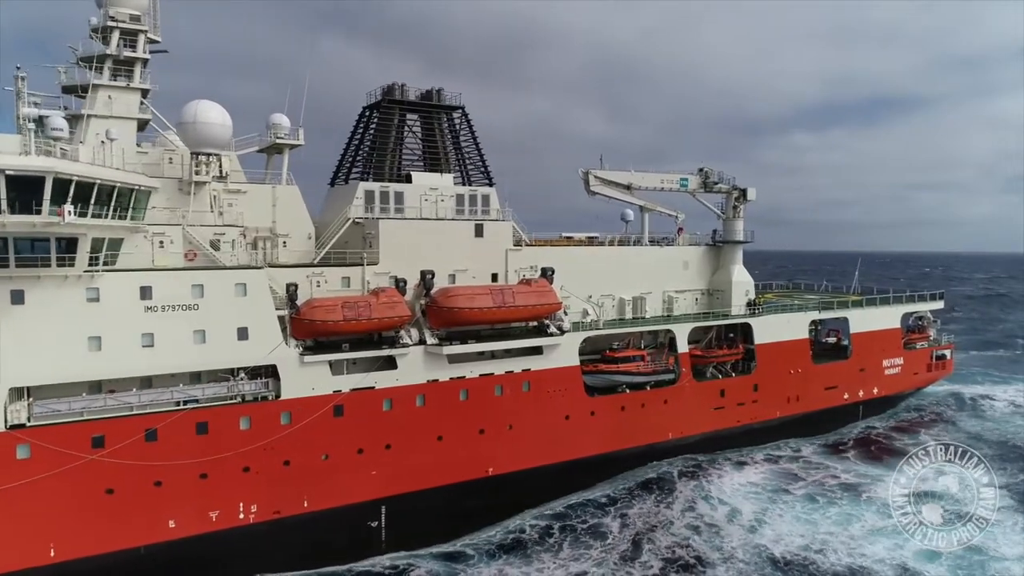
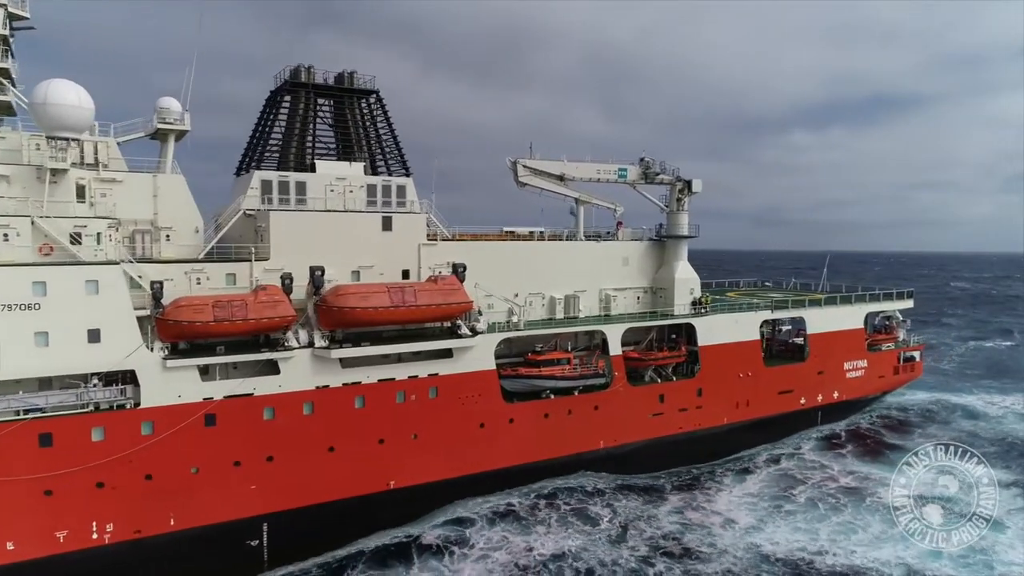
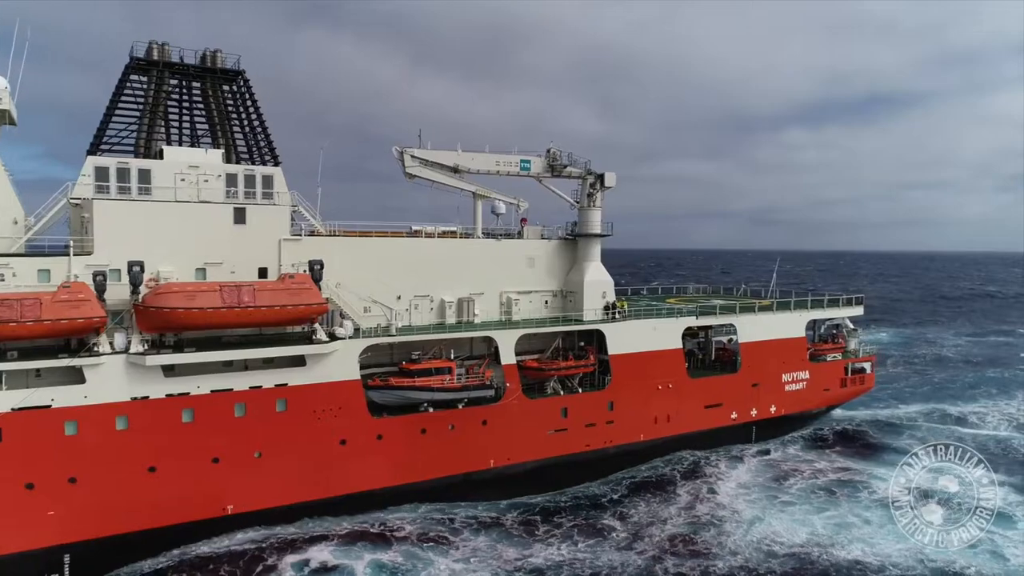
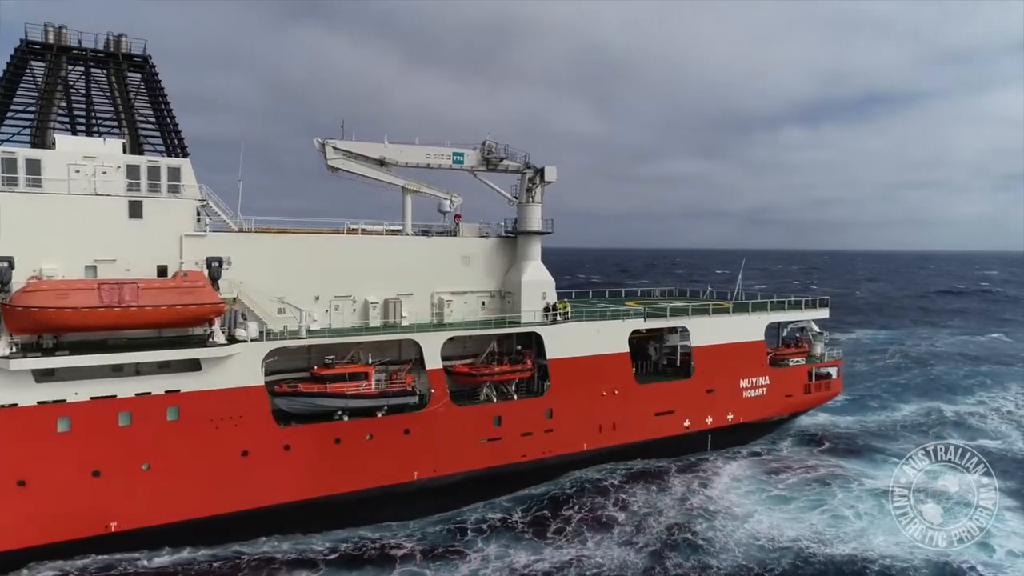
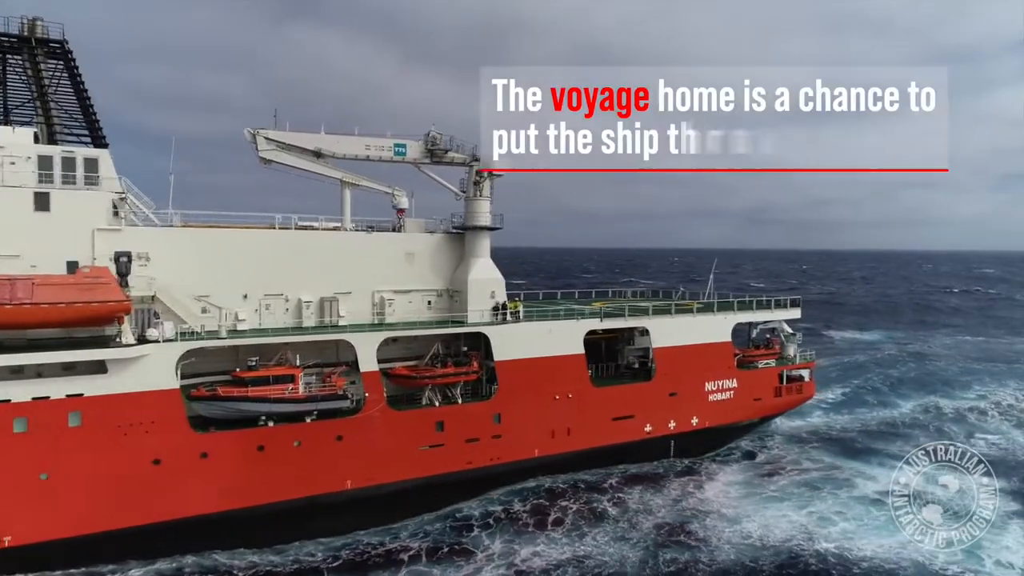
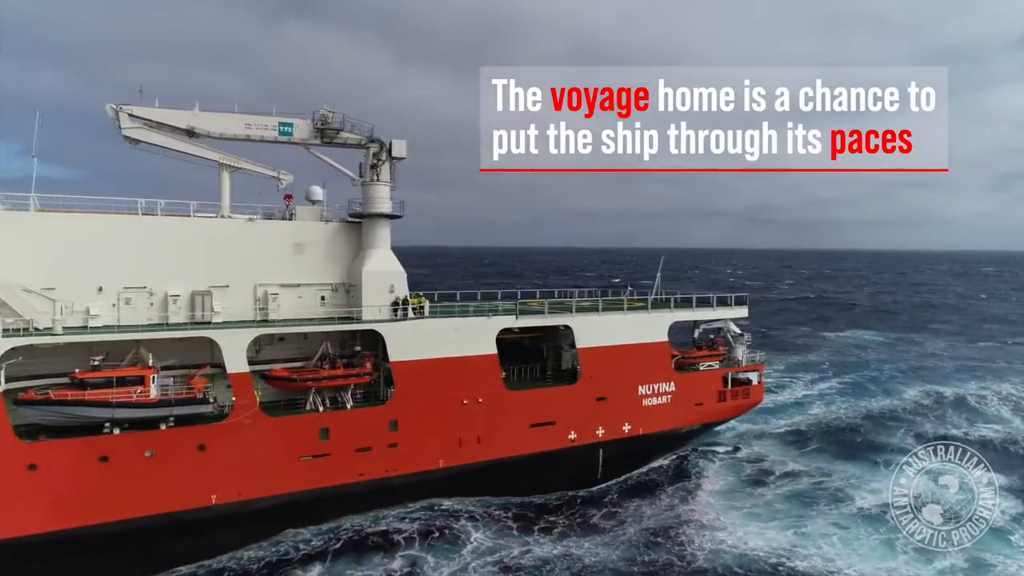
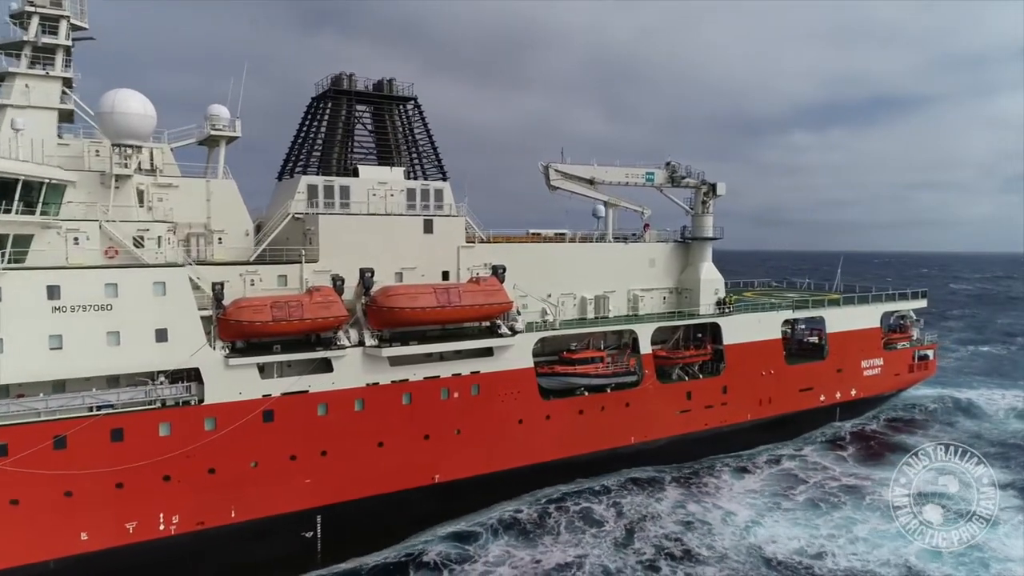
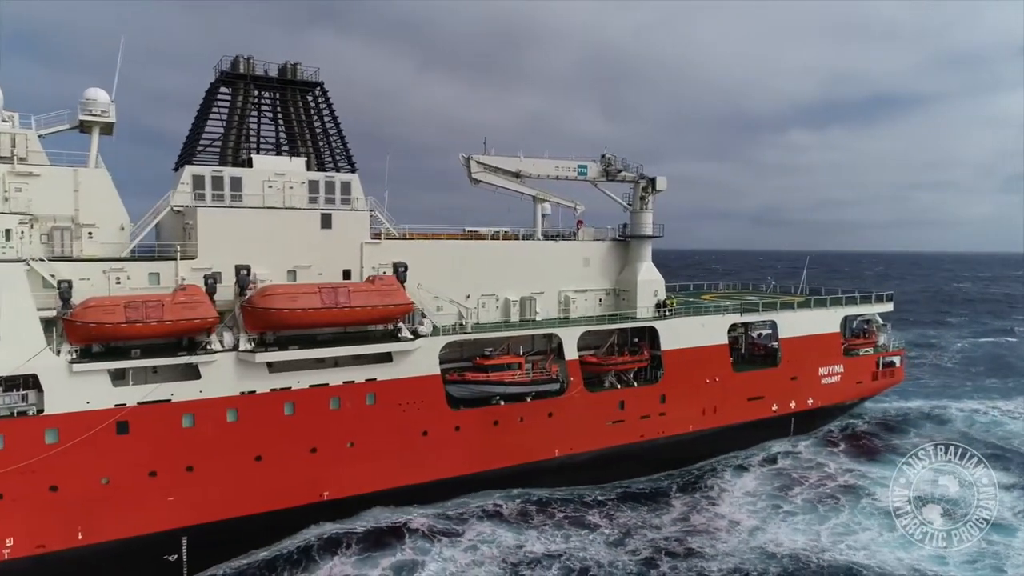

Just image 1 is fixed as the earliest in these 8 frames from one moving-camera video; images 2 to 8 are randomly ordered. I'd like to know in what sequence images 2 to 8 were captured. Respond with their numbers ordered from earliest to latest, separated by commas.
7, 2, 8, 3, 4, 5, 6
